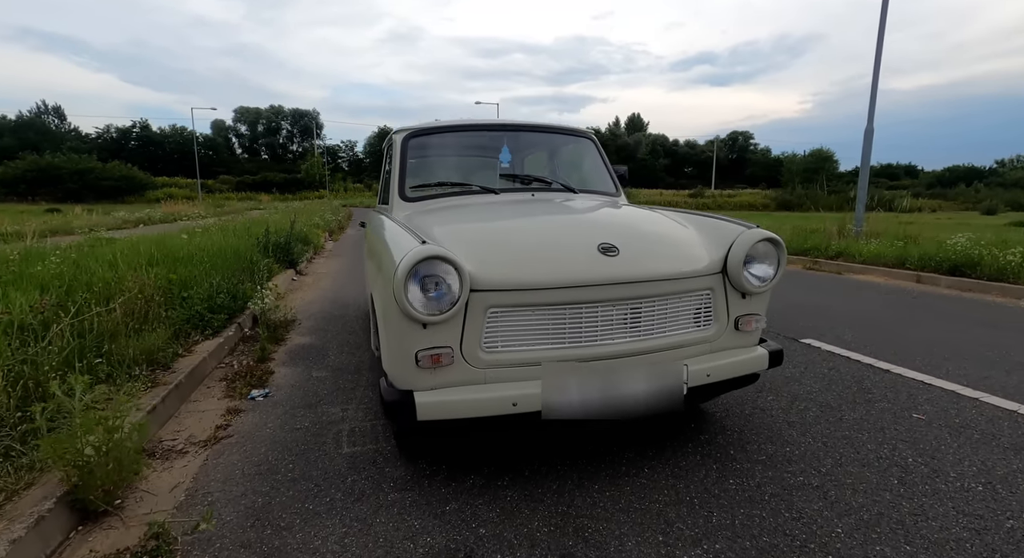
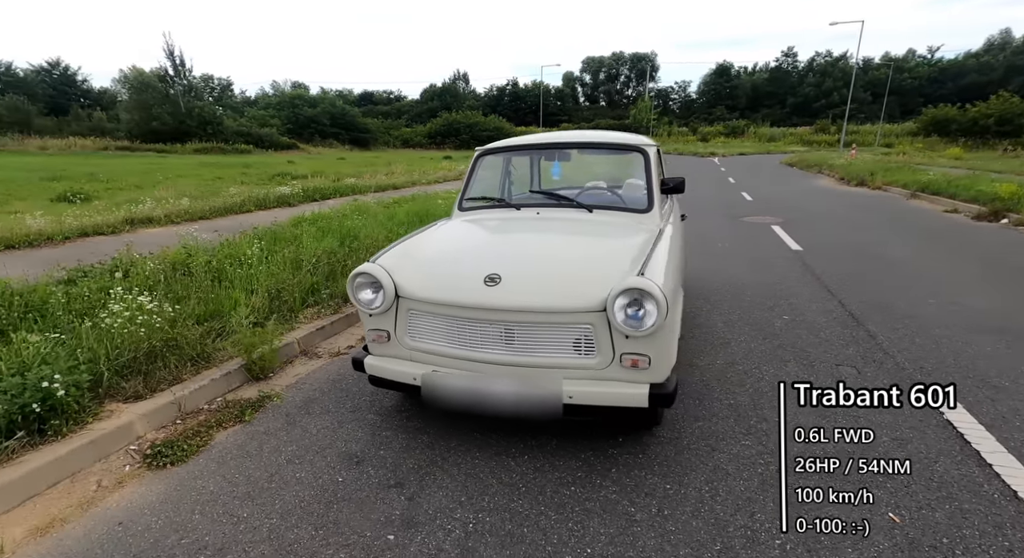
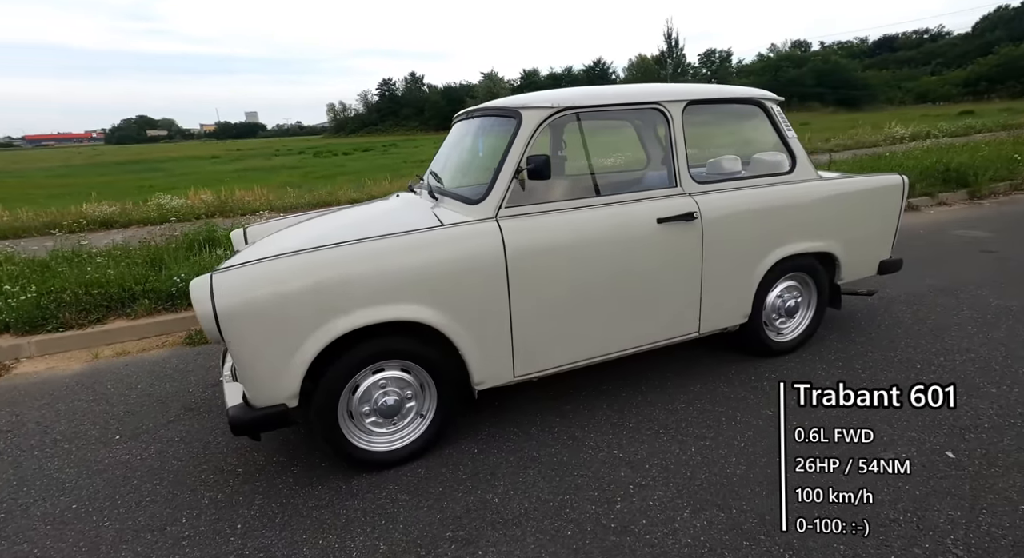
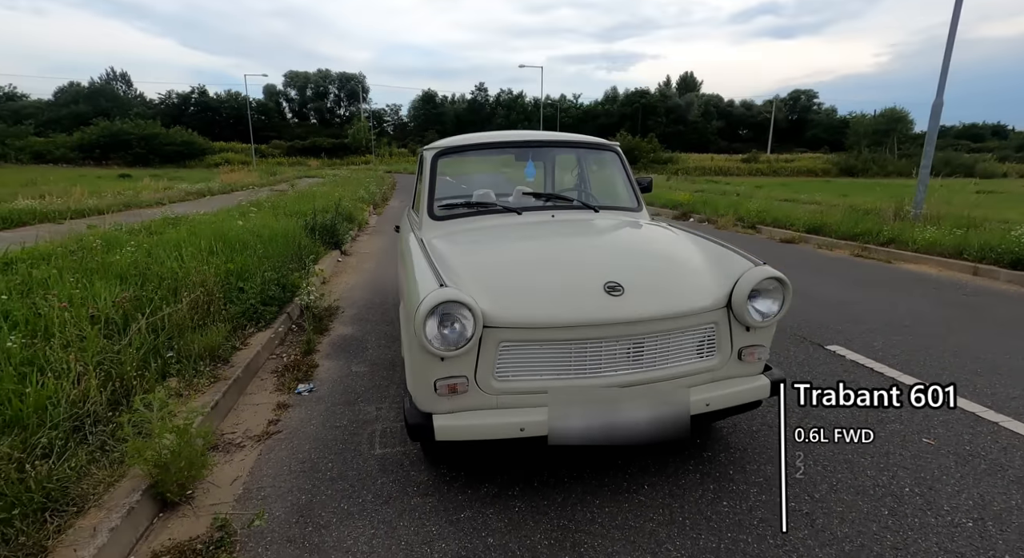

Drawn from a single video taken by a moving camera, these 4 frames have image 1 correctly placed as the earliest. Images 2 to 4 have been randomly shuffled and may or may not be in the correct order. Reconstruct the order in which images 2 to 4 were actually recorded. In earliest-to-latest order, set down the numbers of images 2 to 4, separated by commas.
4, 2, 3
